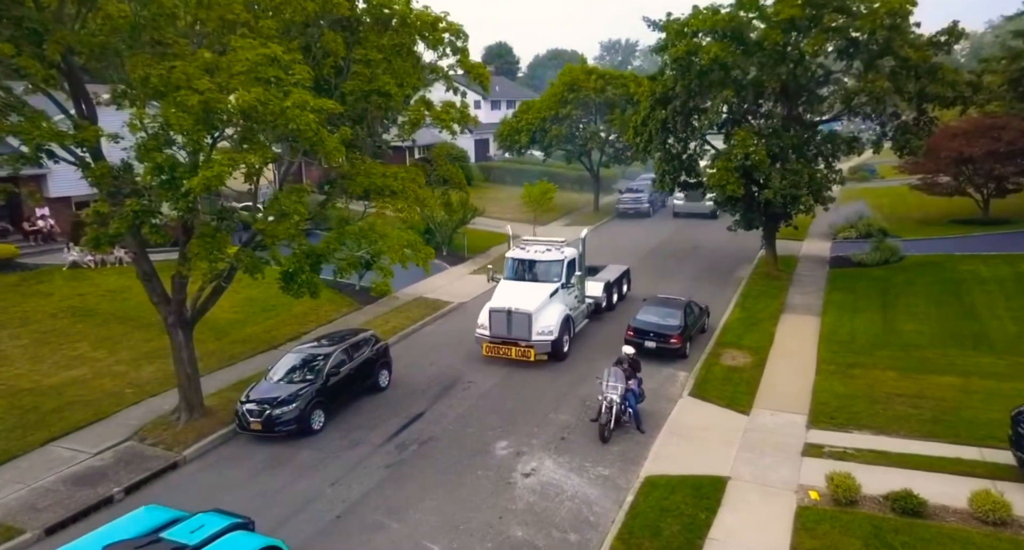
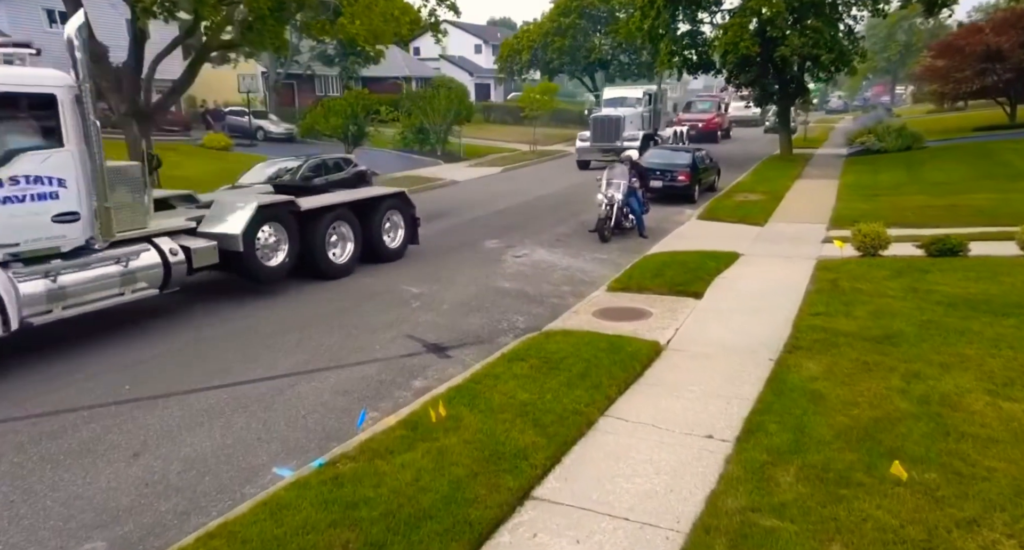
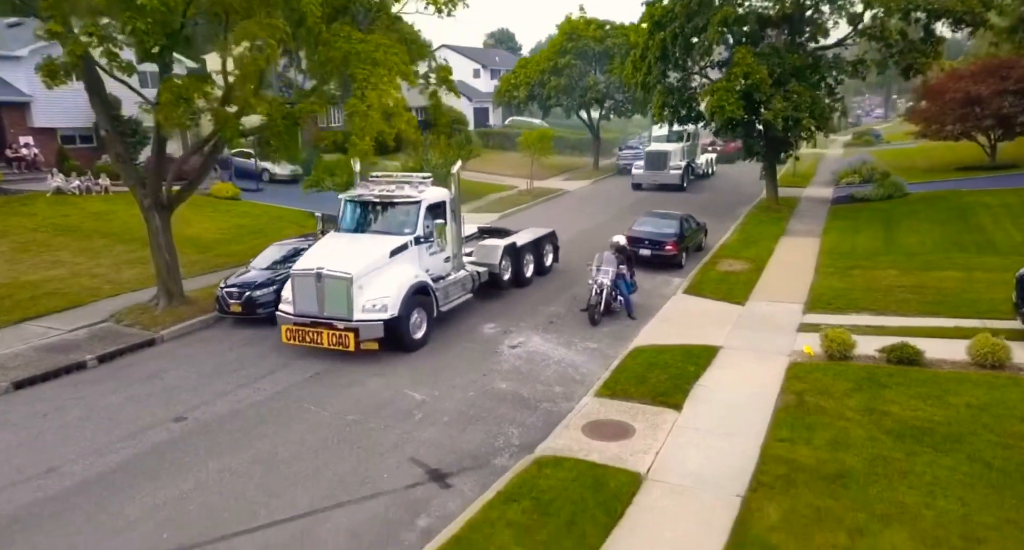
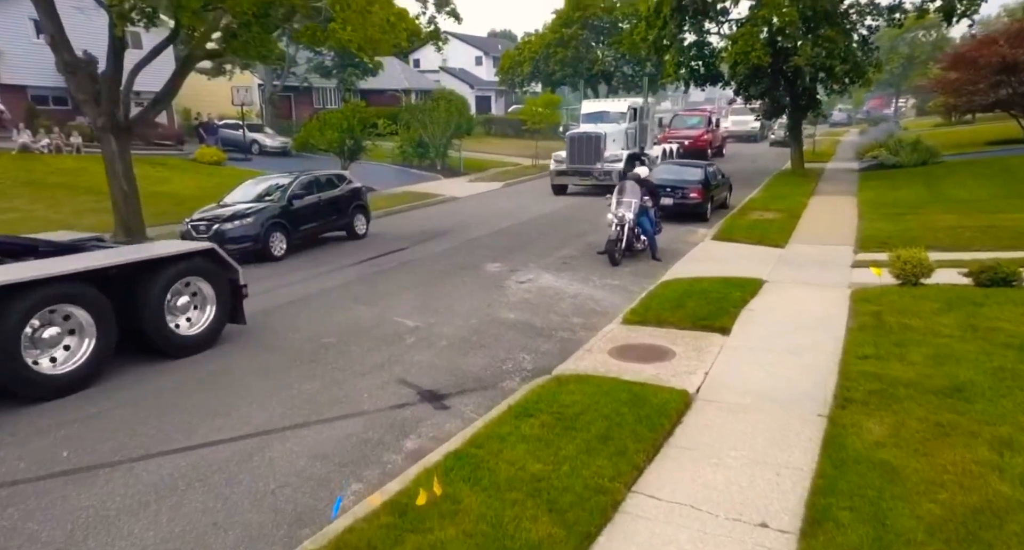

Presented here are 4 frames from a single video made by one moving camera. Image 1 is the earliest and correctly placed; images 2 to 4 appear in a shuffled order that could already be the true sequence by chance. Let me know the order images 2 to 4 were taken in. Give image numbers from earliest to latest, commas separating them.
3, 2, 4
